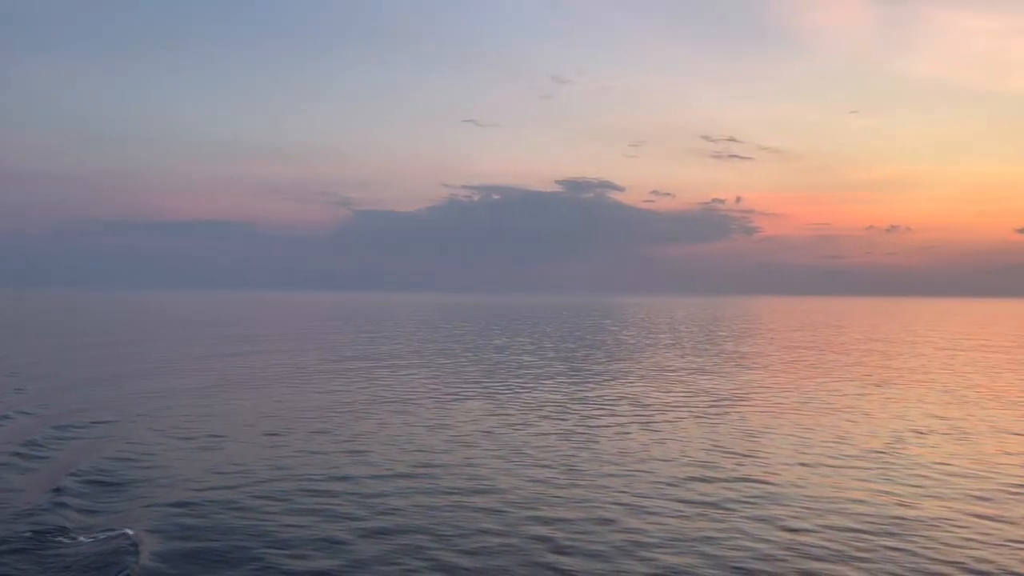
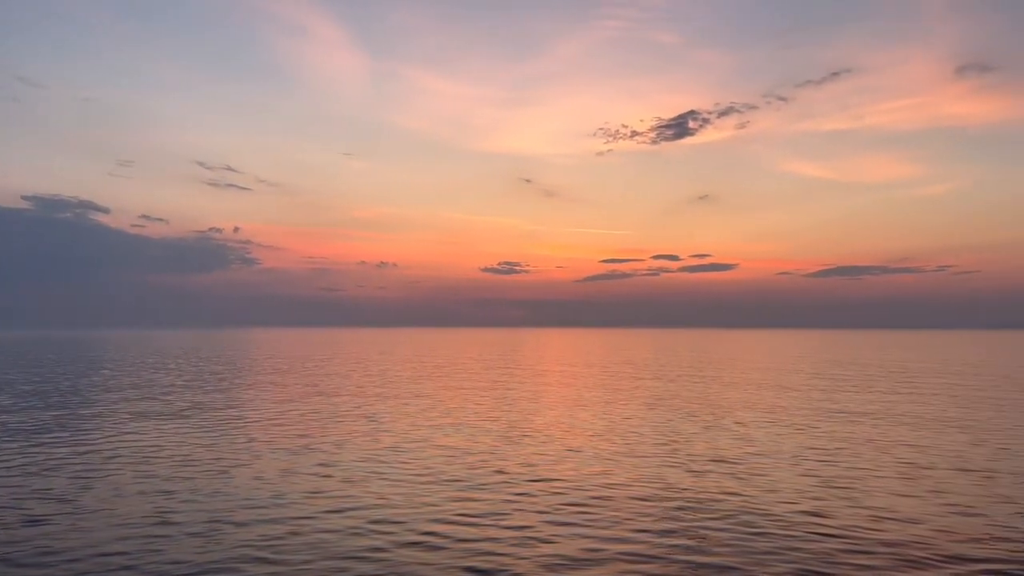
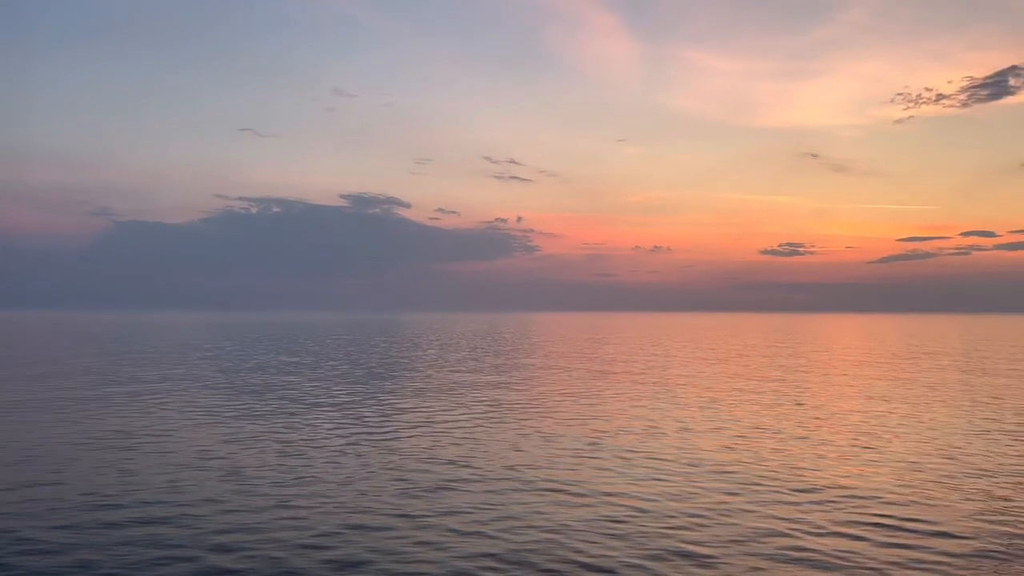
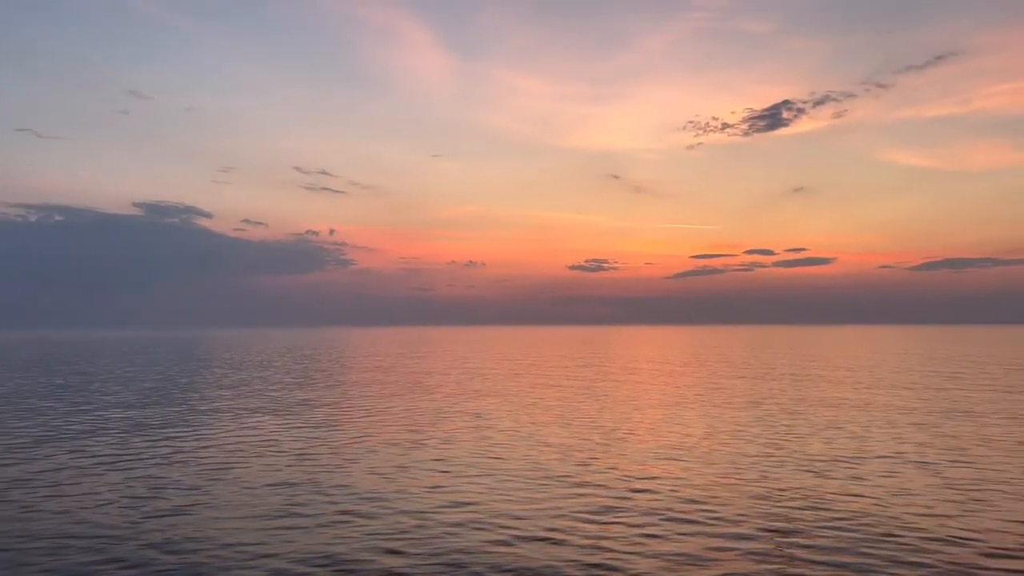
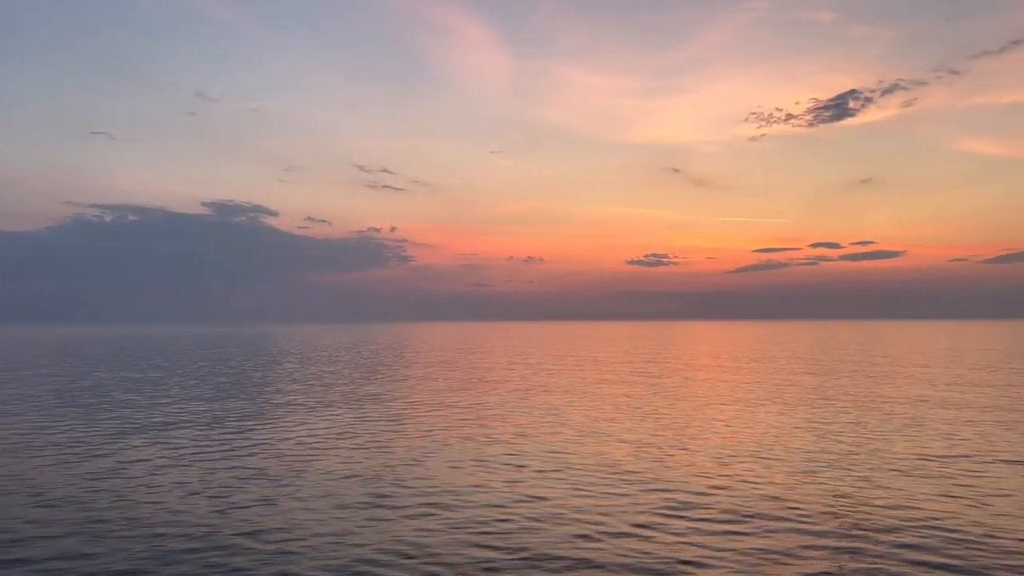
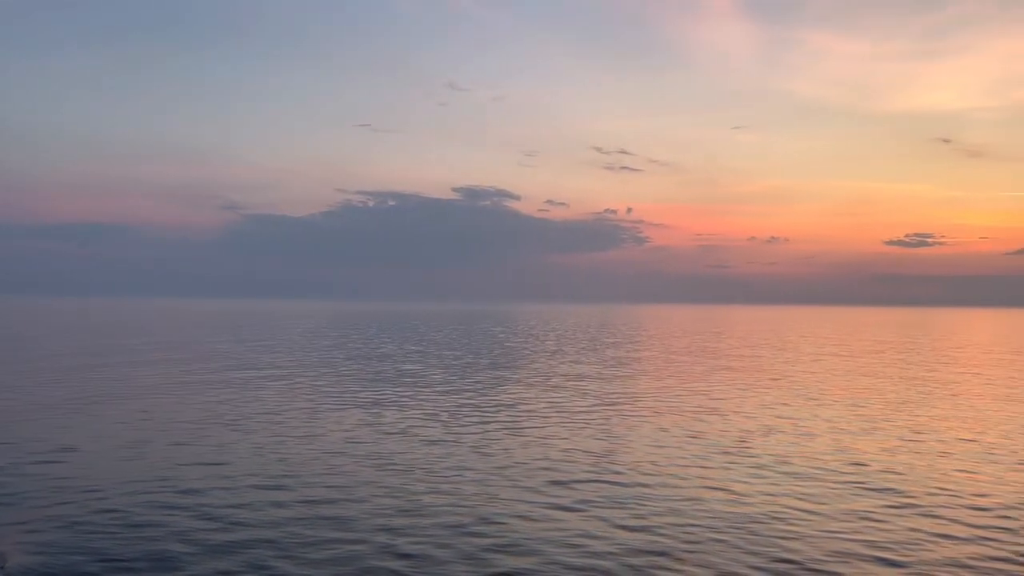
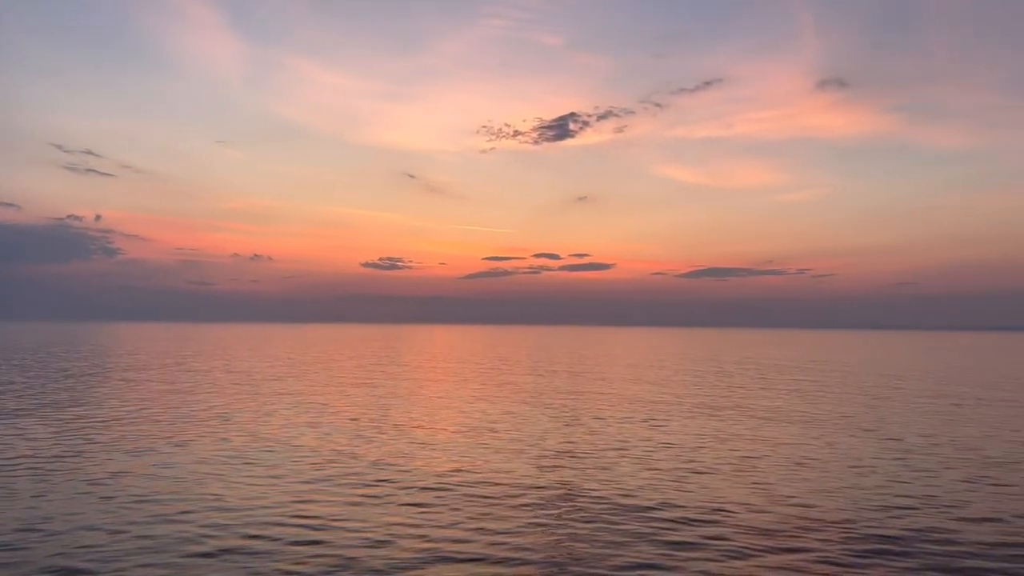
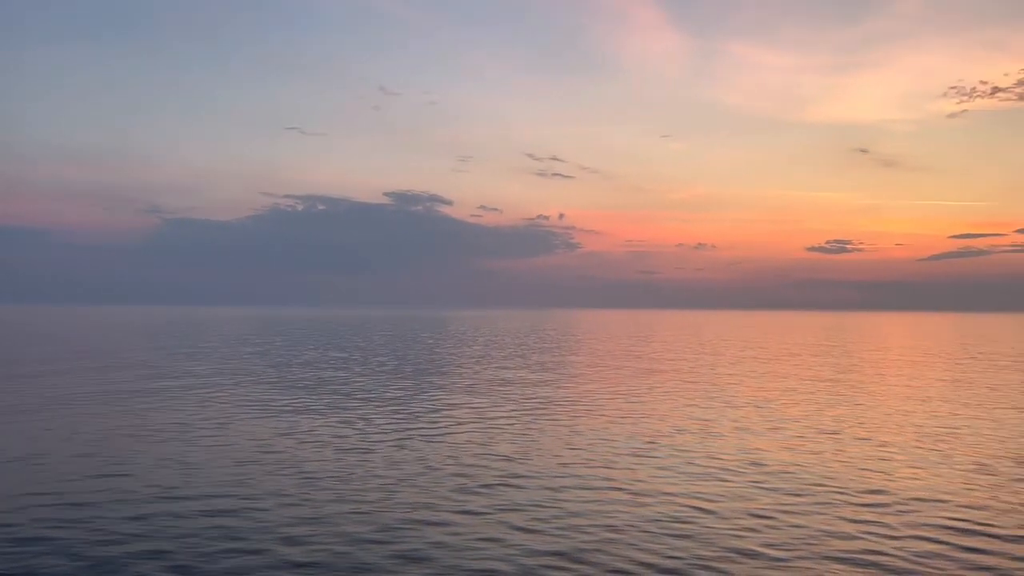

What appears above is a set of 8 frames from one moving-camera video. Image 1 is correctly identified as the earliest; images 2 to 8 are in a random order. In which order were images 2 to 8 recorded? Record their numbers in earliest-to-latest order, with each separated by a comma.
6, 8, 3, 5, 4, 2, 7
